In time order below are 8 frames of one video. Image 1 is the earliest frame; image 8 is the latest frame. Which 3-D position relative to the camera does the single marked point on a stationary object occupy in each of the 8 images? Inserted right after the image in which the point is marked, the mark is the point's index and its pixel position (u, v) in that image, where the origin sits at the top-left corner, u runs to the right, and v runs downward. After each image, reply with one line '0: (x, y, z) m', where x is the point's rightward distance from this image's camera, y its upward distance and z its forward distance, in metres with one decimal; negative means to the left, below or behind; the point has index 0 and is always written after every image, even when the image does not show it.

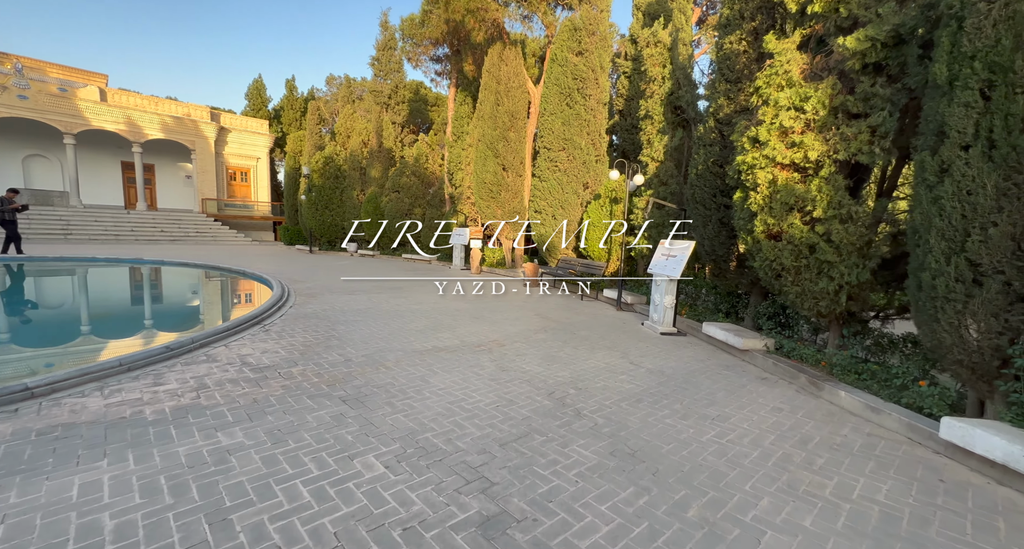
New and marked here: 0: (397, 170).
0: (-4.4, +4.0, +17.1) m
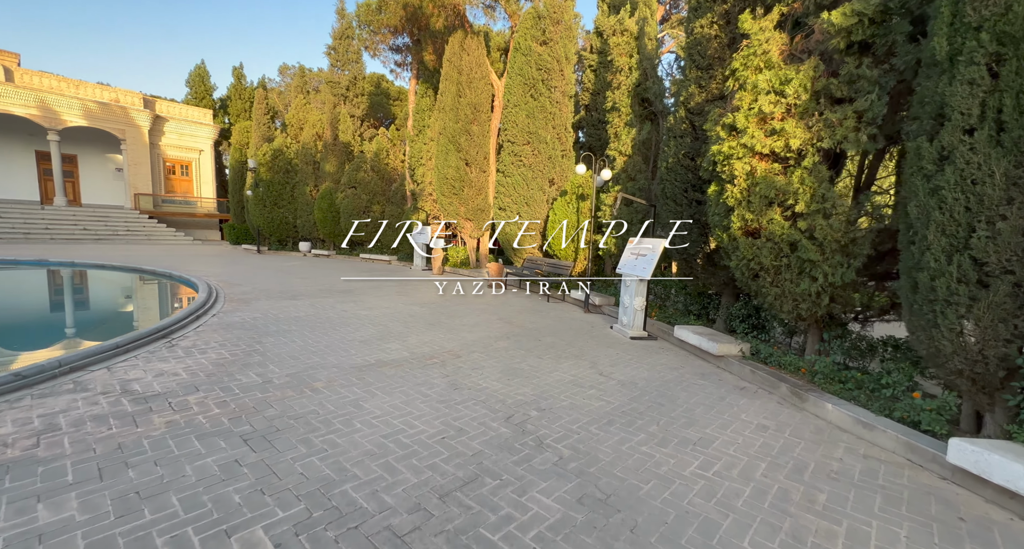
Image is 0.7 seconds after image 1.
0: (-5.8, +4.0, +16.1) m
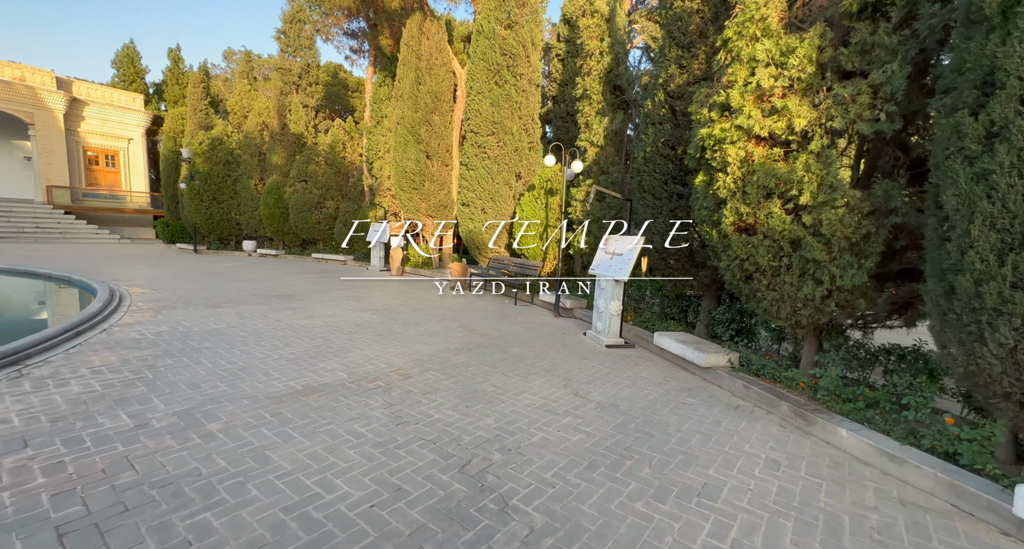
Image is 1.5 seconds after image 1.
0: (-6.9, +3.9, +14.8) m
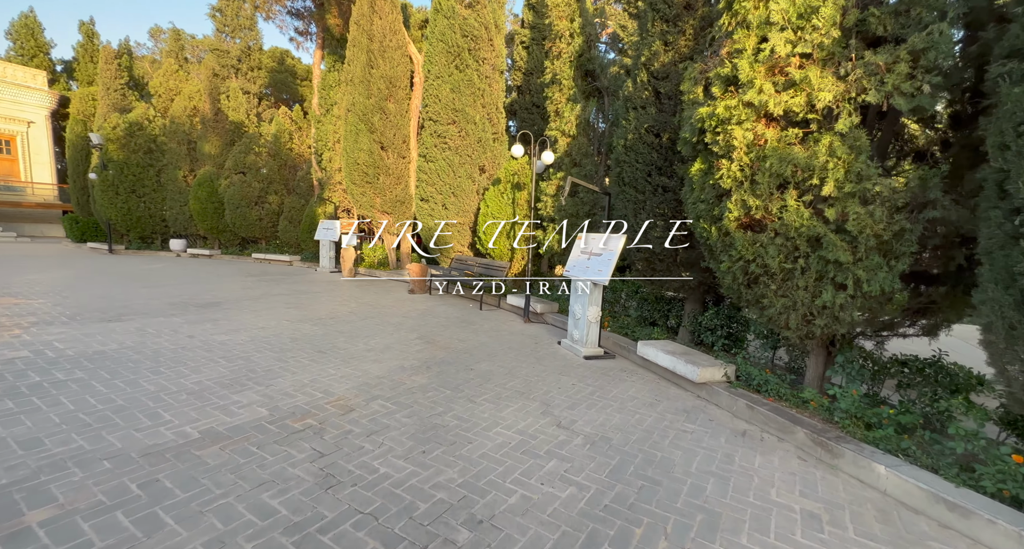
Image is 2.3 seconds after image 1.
0: (-8.1, +3.8, +13.4) m
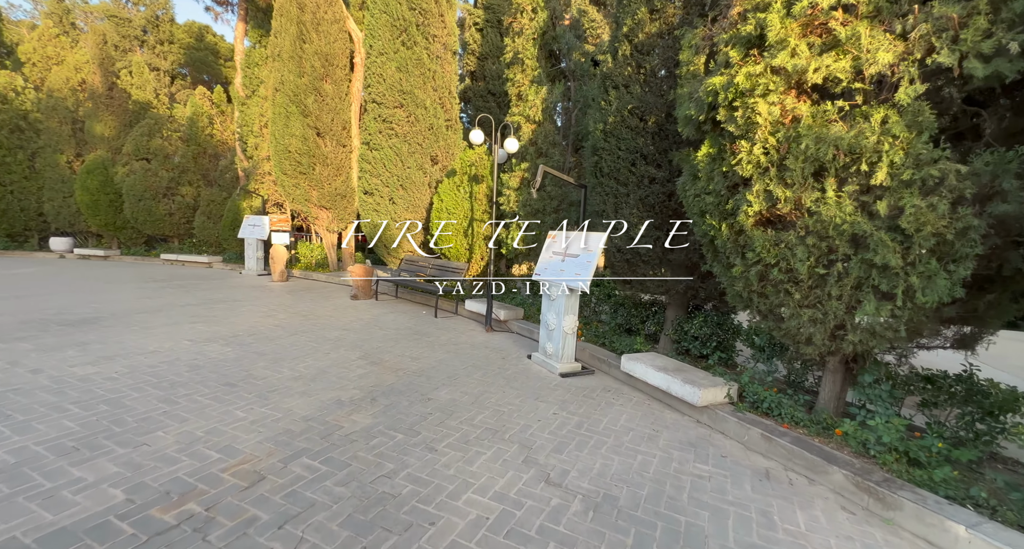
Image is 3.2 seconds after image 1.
0: (-9.4, +3.7, +11.5) m
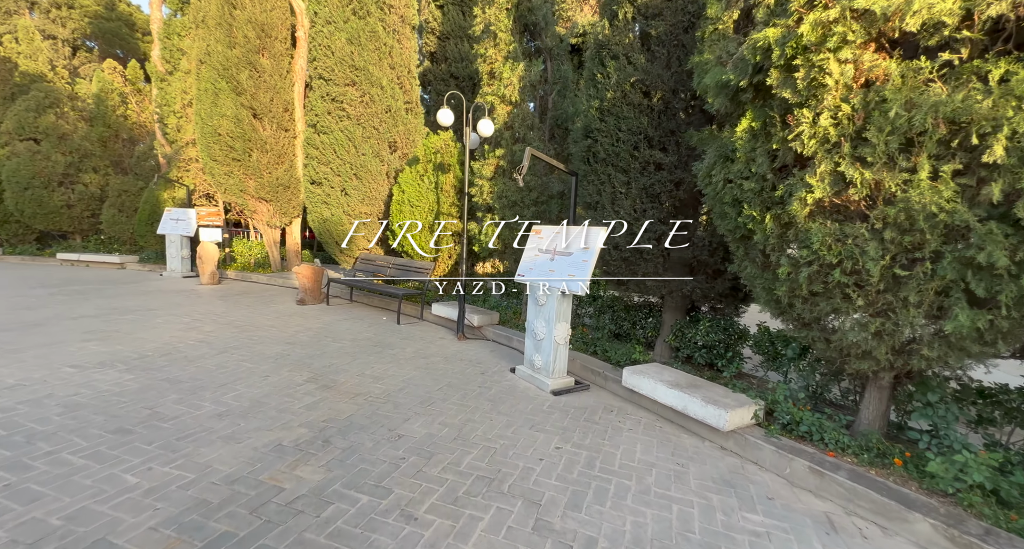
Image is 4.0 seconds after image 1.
0: (-10.2, +3.7, +9.7) m
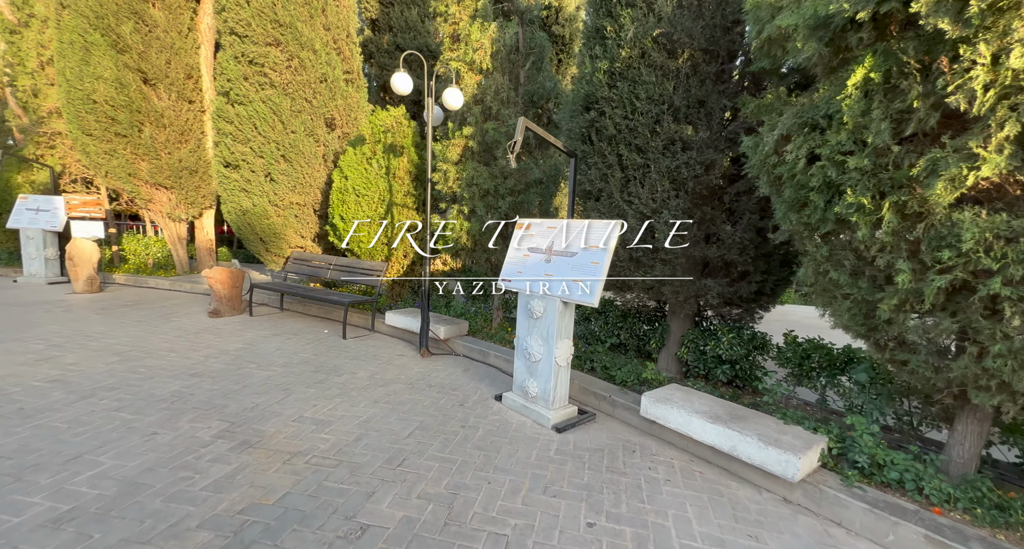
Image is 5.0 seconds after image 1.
0: (-10.9, +3.5, +7.2) m
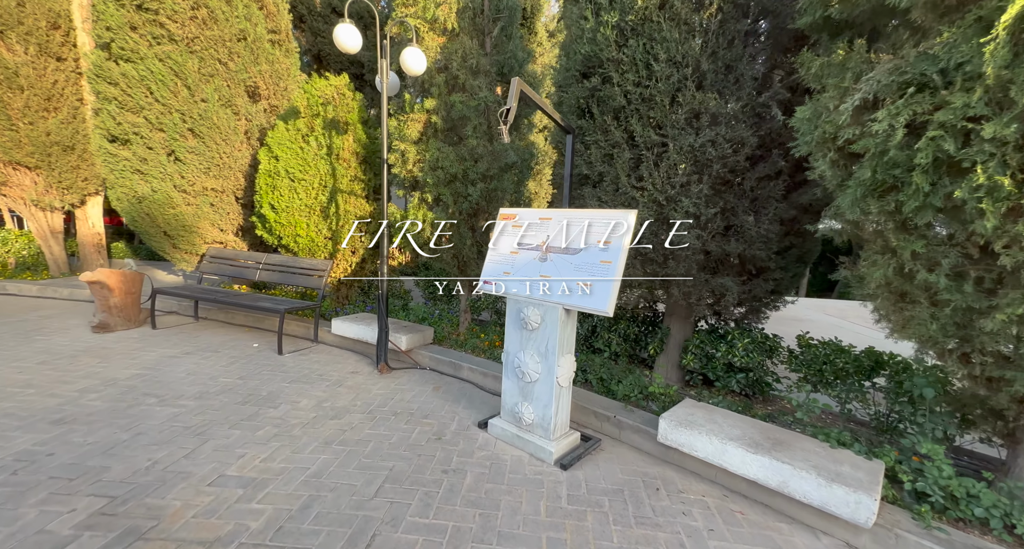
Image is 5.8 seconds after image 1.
0: (-11.4, +3.4, +5.0) m
